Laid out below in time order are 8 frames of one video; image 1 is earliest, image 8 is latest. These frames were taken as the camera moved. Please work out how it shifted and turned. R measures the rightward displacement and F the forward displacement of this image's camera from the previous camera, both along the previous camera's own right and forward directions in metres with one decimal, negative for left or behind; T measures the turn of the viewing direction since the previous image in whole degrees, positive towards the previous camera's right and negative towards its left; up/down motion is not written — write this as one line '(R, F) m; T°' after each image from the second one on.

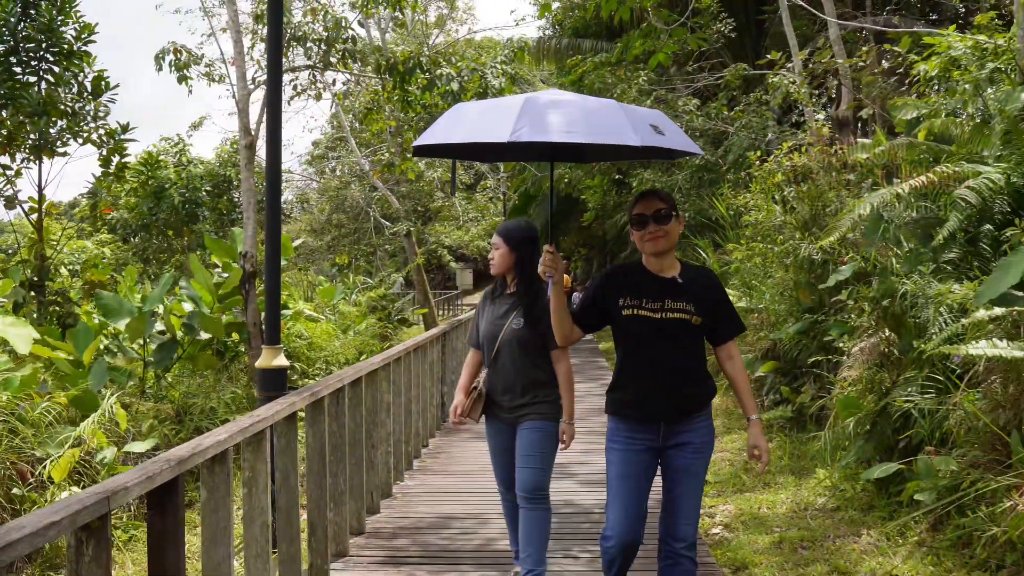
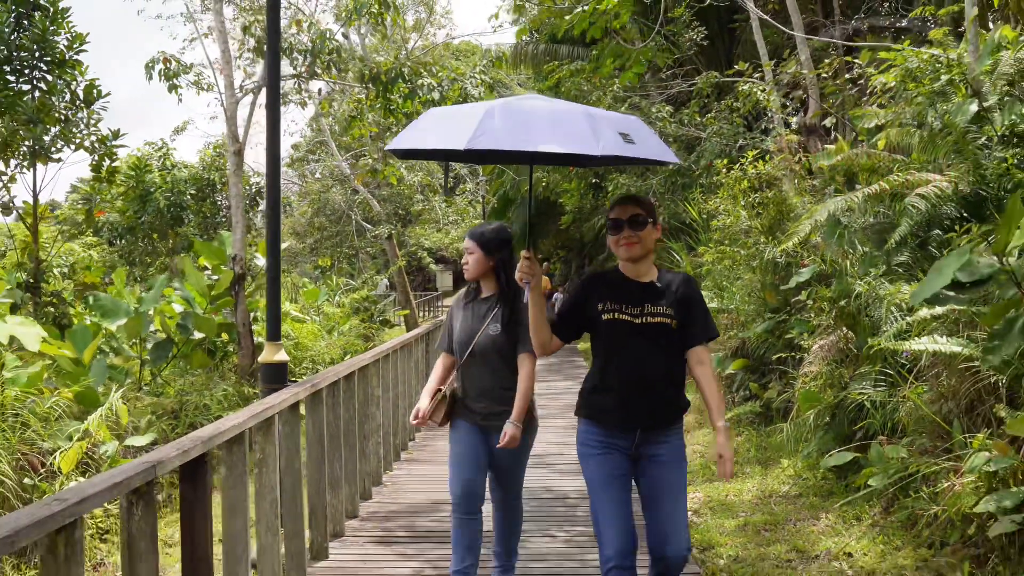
(0.0, -0.3) m; +1°
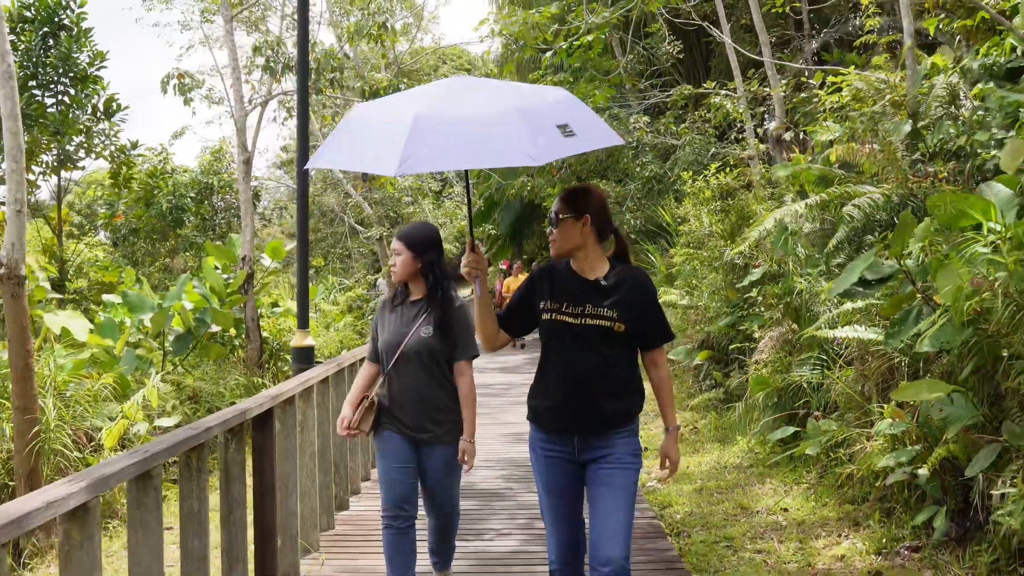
(0.0, -0.7) m; +1°
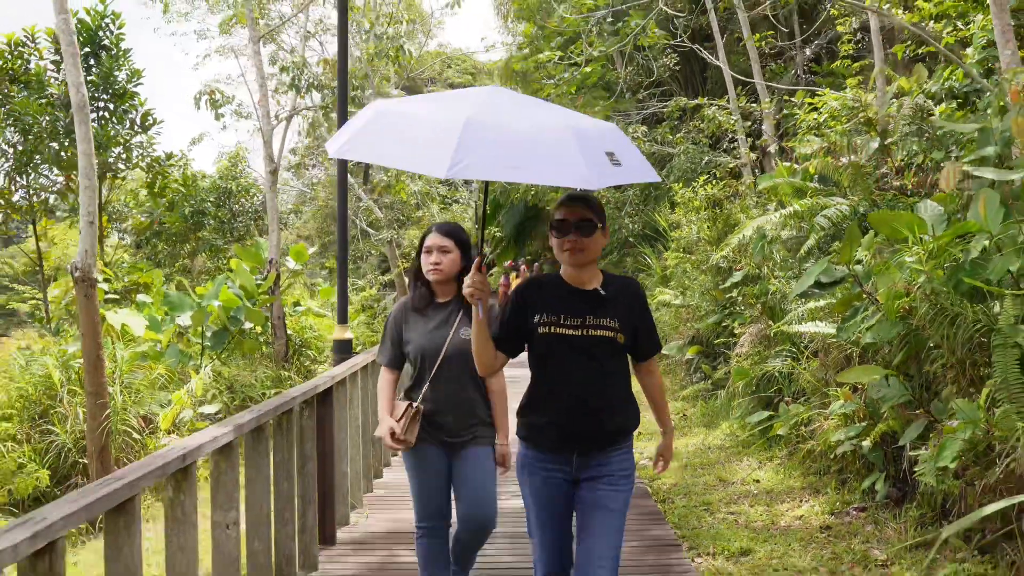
(0.0, -0.7) m; 0°
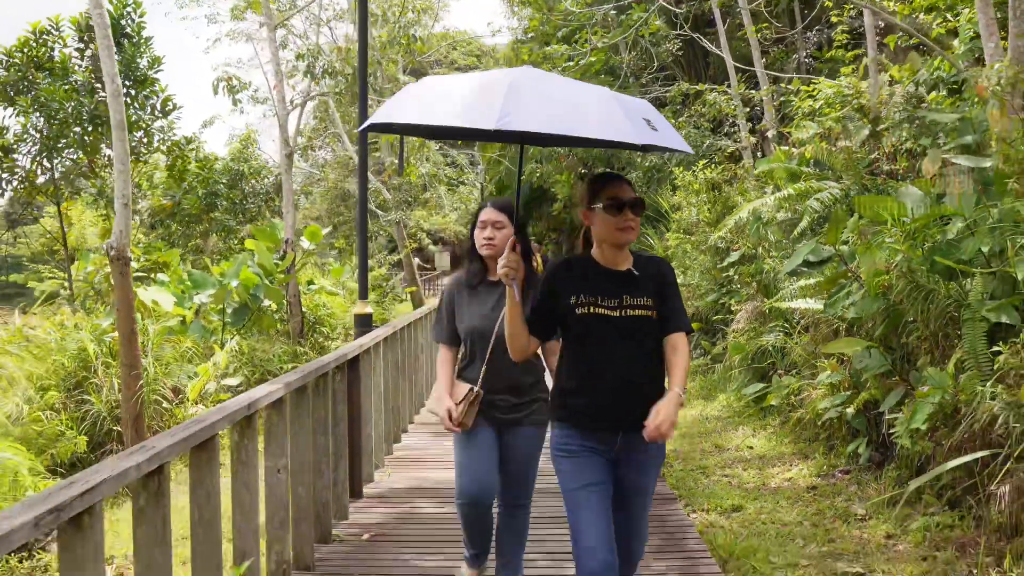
(0.0, -0.4) m; 0°
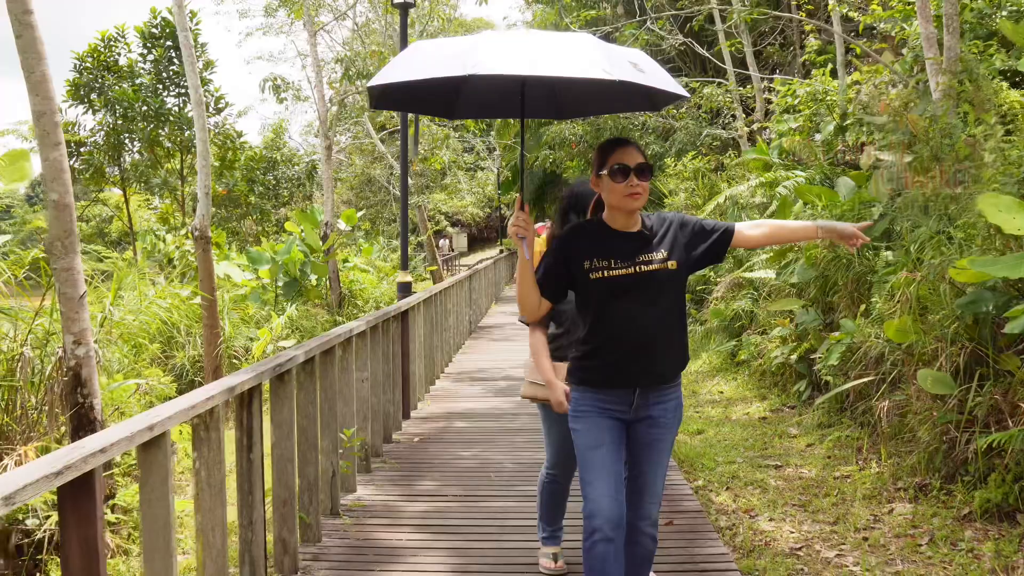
(0.0, -1.3) m; -1°
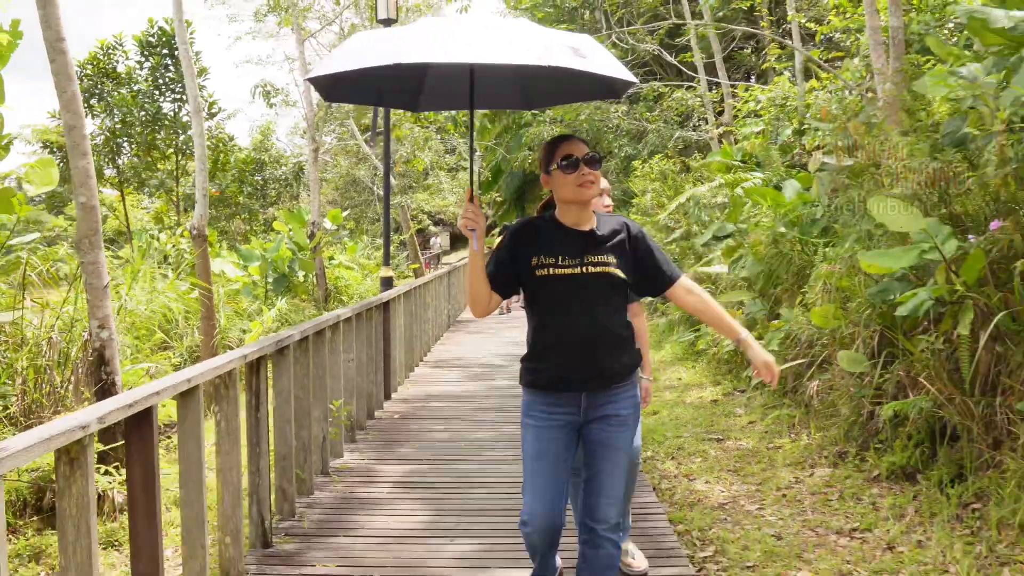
(+0.1, -0.6) m; +1°
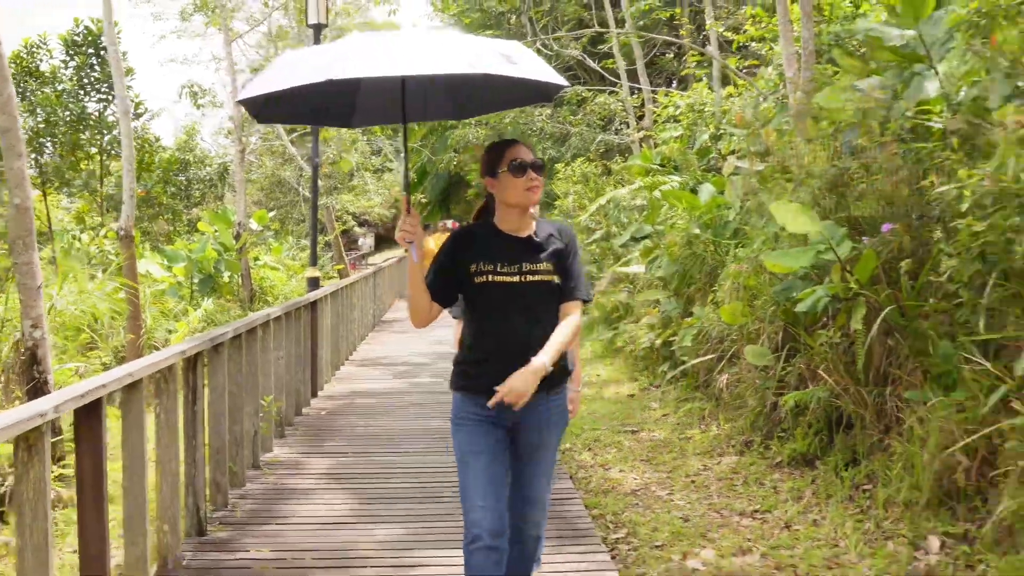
(0.0, -0.2) m; +4°
